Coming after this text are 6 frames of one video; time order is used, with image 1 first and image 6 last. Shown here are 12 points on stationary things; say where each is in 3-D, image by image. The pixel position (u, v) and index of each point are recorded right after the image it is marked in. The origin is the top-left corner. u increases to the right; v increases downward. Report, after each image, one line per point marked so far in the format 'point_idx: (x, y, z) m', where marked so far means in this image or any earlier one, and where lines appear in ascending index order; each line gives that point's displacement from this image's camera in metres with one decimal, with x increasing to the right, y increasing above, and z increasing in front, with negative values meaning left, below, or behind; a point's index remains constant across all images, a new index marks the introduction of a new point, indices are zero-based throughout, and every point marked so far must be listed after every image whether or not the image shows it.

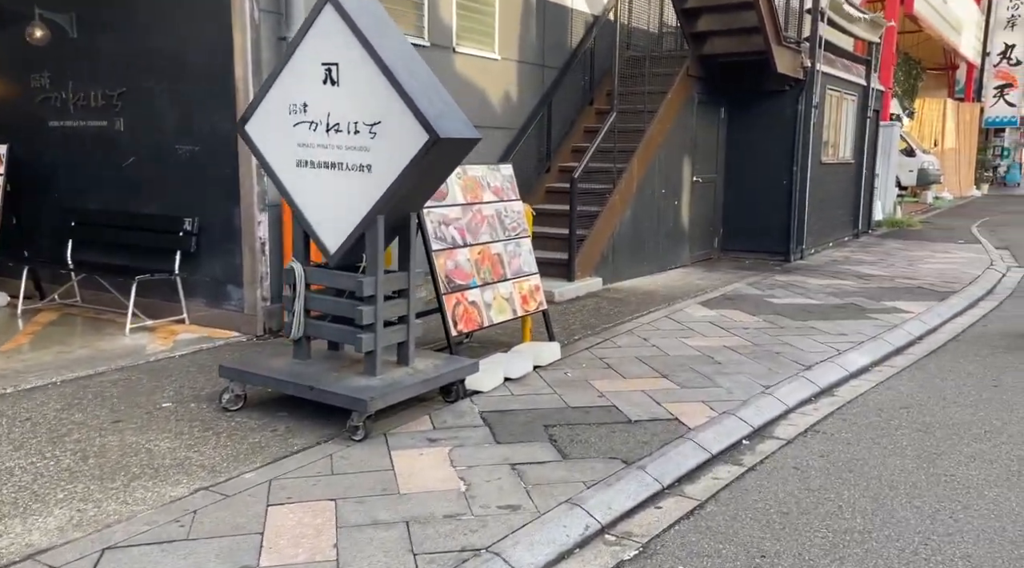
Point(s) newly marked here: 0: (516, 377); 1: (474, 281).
0: (0.0, -0.4, +4.2) m
1: (-0.2, 0.0, +4.1) m
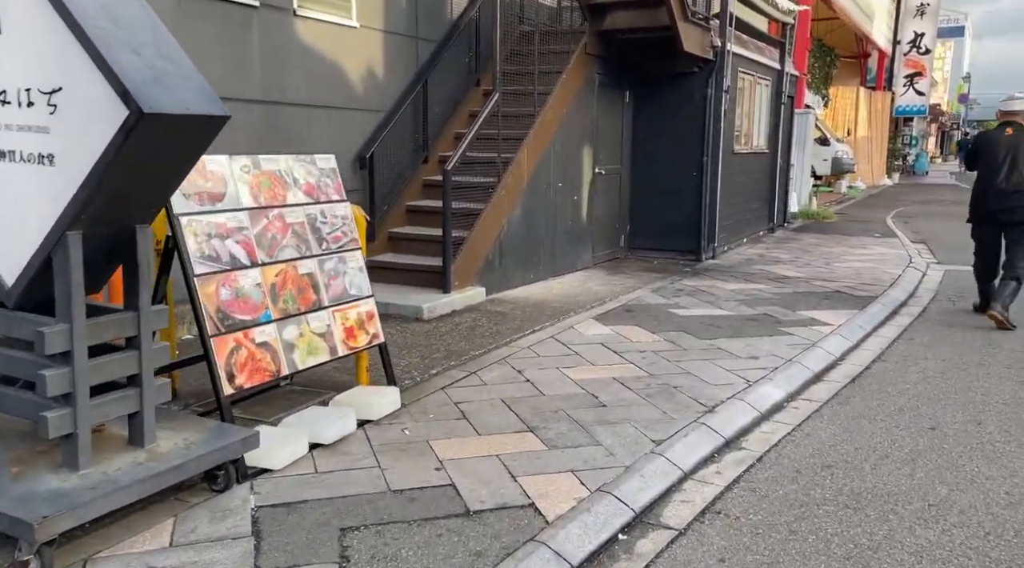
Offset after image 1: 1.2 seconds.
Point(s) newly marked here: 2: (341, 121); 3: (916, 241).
0: (-0.6, -0.5, +3.2) m
1: (-0.8, -0.1, +3.1) m
2: (-1.1, +1.0, +5.9) m
3: (+6.9, +0.8, +16.1) m
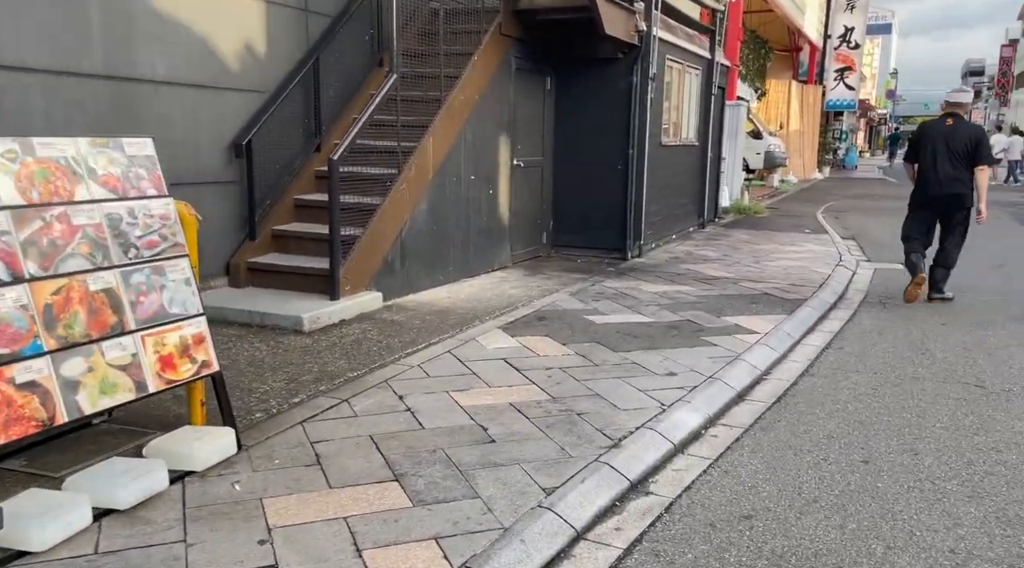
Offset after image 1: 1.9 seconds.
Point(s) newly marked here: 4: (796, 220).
0: (-1.0, -0.6, +2.5) m
1: (-1.2, -0.2, +2.4) m
2: (-1.7, +1.0, +5.2) m
3: (+5.6, +0.8, +15.9) m
4: (+5.3, +1.2, +17.6) m
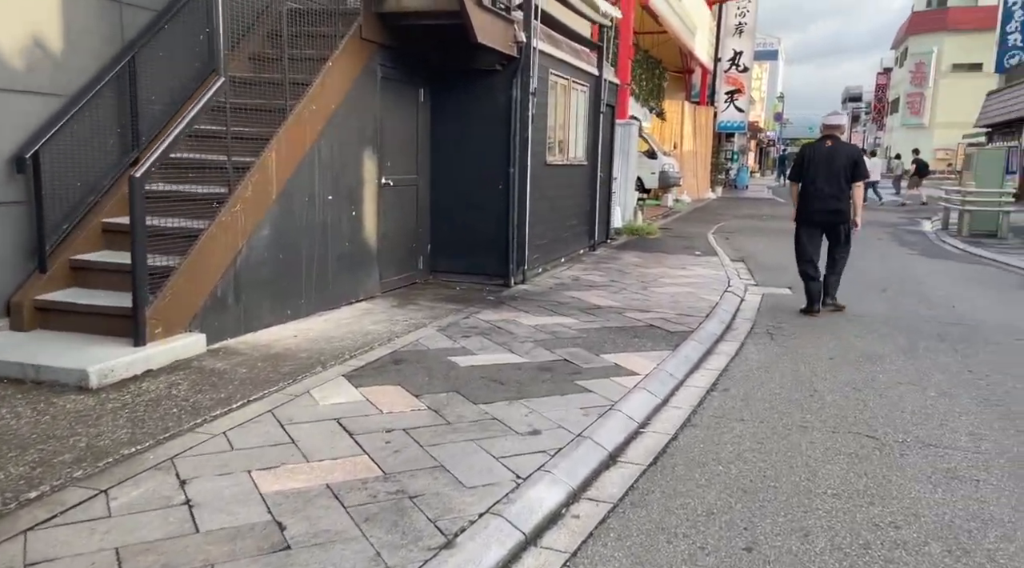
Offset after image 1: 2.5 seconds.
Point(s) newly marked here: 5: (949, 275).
0: (-1.5, -0.7, +1.7) m
1: (-1.6, -0.3, +1.6) m
2: (-2.4, +0.8, +4.3) m
3: (+3.7, +0.4, +15.7) m
4: (+3.2, +0.8, +17.3) m
5: (+6.9, +0.3, +15.0) m
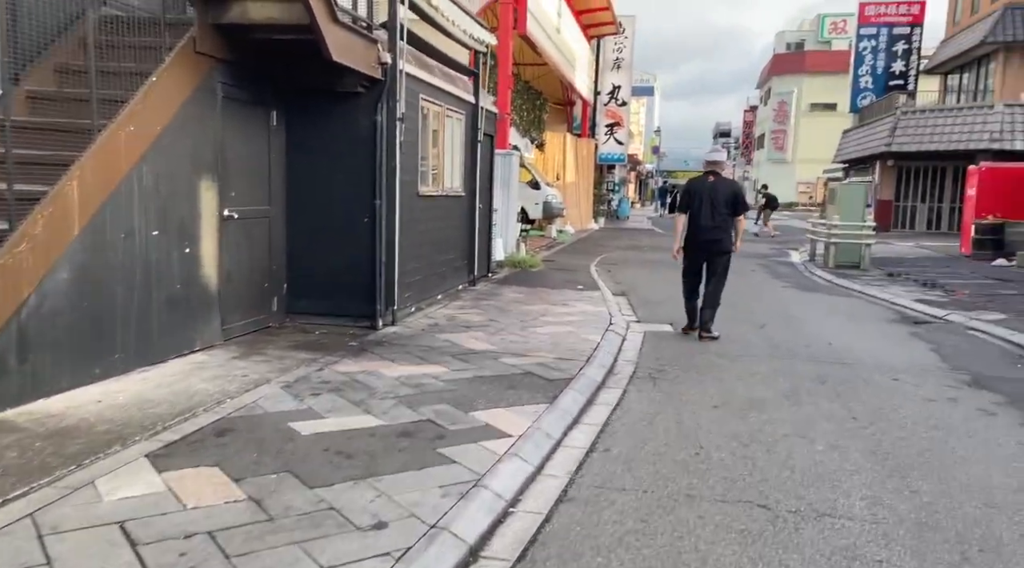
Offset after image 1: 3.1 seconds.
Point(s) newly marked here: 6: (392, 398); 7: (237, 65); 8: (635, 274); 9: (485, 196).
0: (-1.8, -0.9, +0.7) m
1: (-1.9, -0.5, +0.6) m
2: (-3.0, +0.6, +3.3) m
3: (+1.7, -0.1, +15.4) m
4: (+1.0, +0.2, +16.9) m
5: (+5.0, -0.3, +15.0) m
6: (-0.7, -0.7, +5.9) m
7: (-1.9, +1.5, +6.5) m
8: (+2.4, +0.2, +18.3) m
9: (-0.4, +1.3, +13.6) m
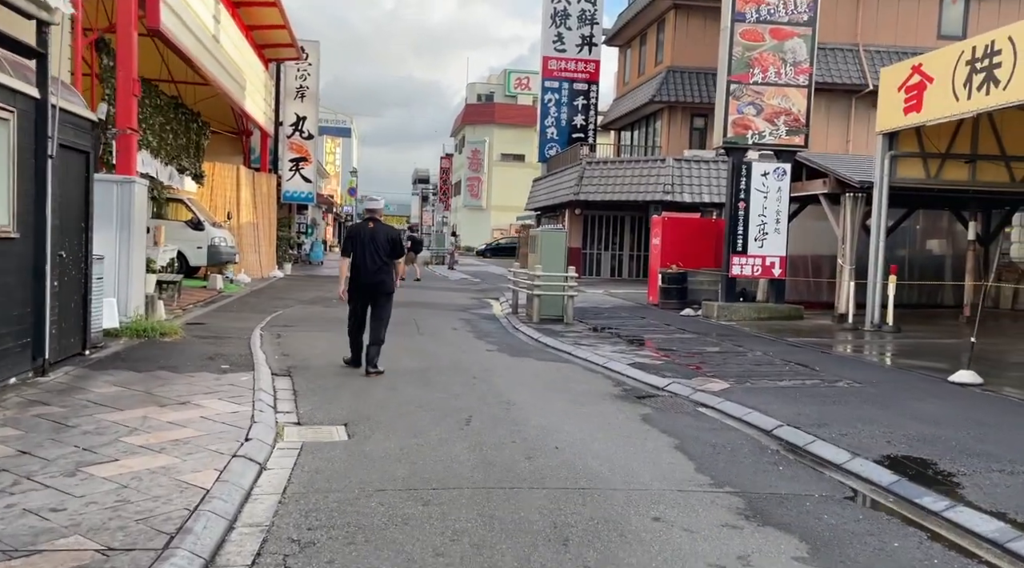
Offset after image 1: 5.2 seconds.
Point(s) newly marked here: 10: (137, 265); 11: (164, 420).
0: (-1.7, -1.1, -3.5) m
1: (-1.7, -0.7, -3.6) m
2: (-3.6, +0.2, -1.3) m
3: (-2.8, -1.1, +11.5) m
4: (-4.0, -0.8, +12.8) m
5: (+0.3, -1.2, +12.2) m
6: (-2.2, -1.2, +1.7) m
7: (-3.6, +1.0, +2.1) m
8: (-3.1, -0.9, +14.6) m
9: (-4.3, +0.4, +9.3) m
10: (-5.0, +0.2, +12.7) m
11: (-2.8, -1.1, +7.6) m
